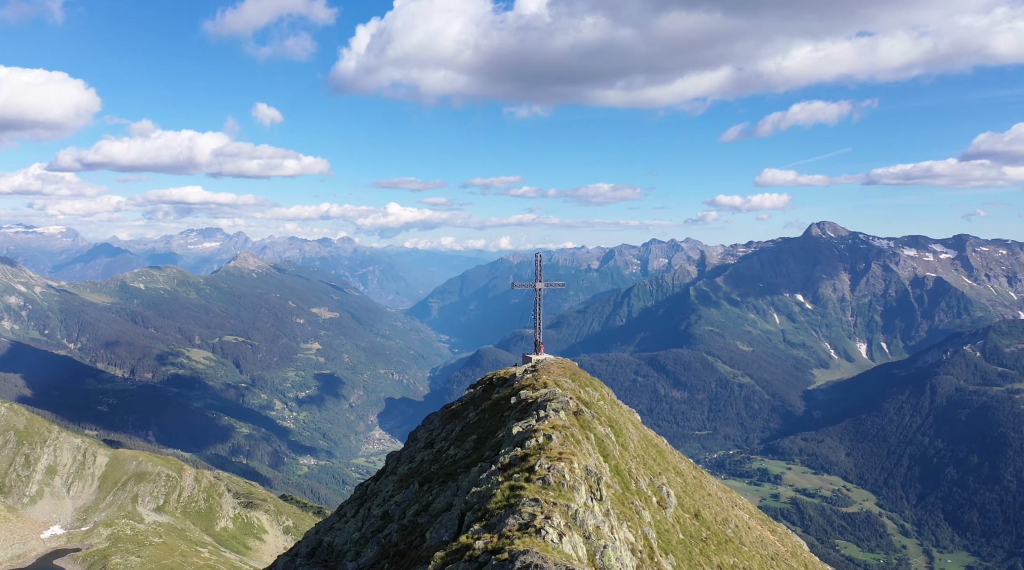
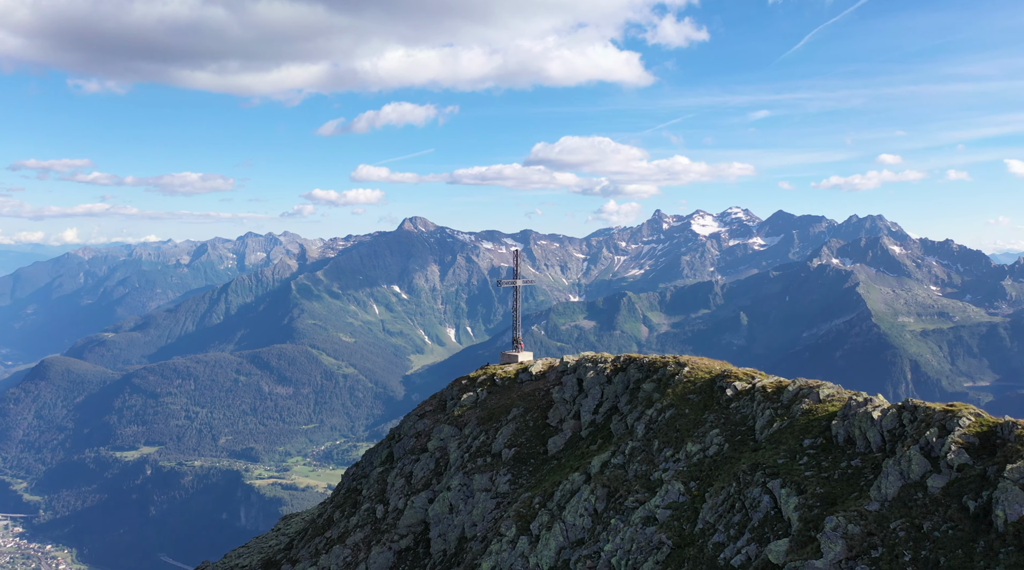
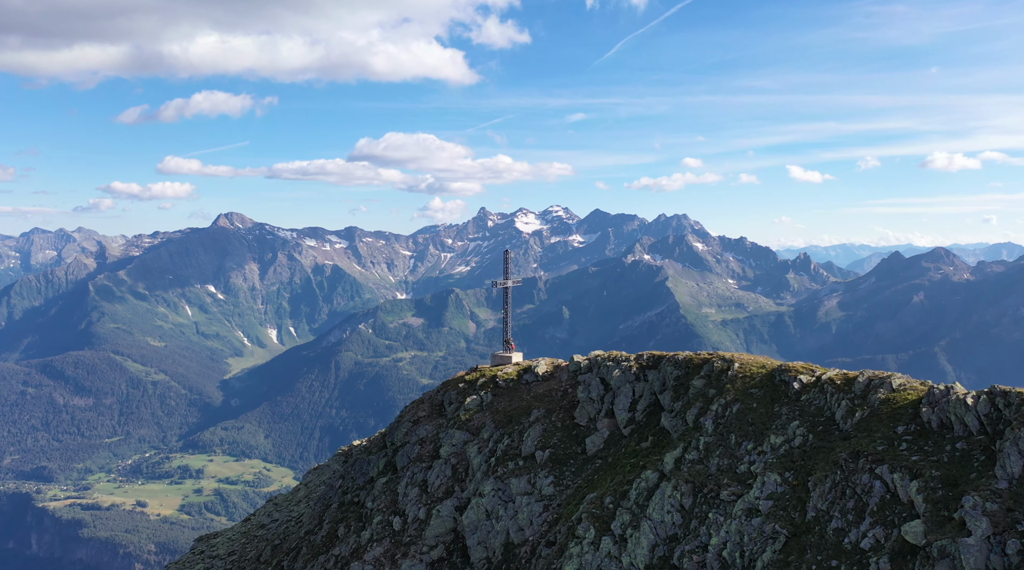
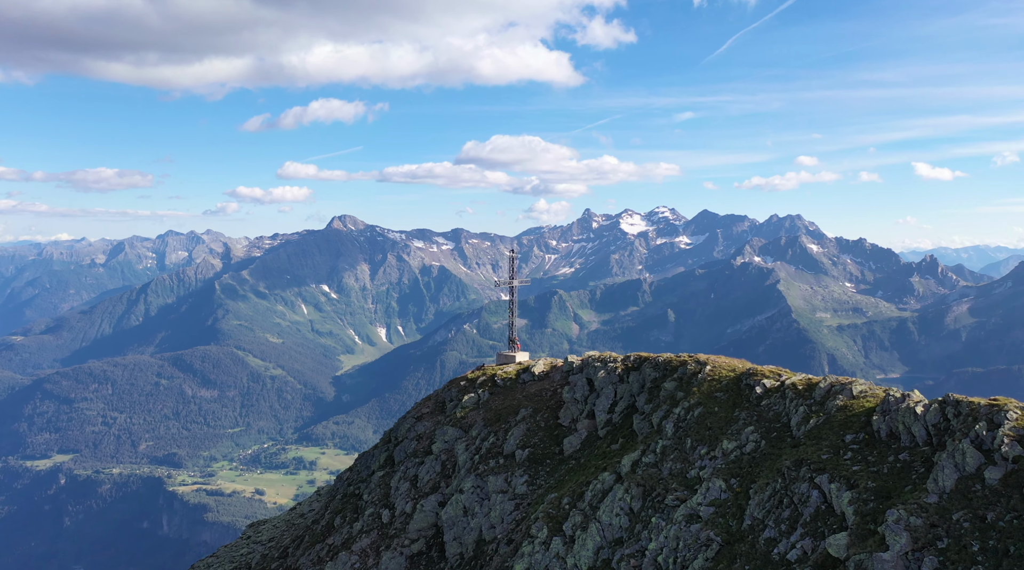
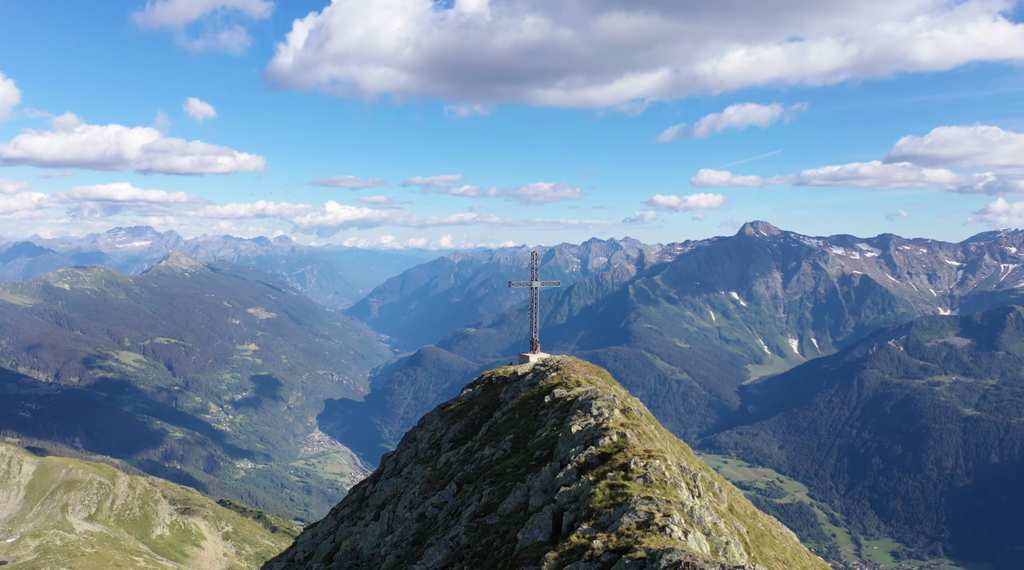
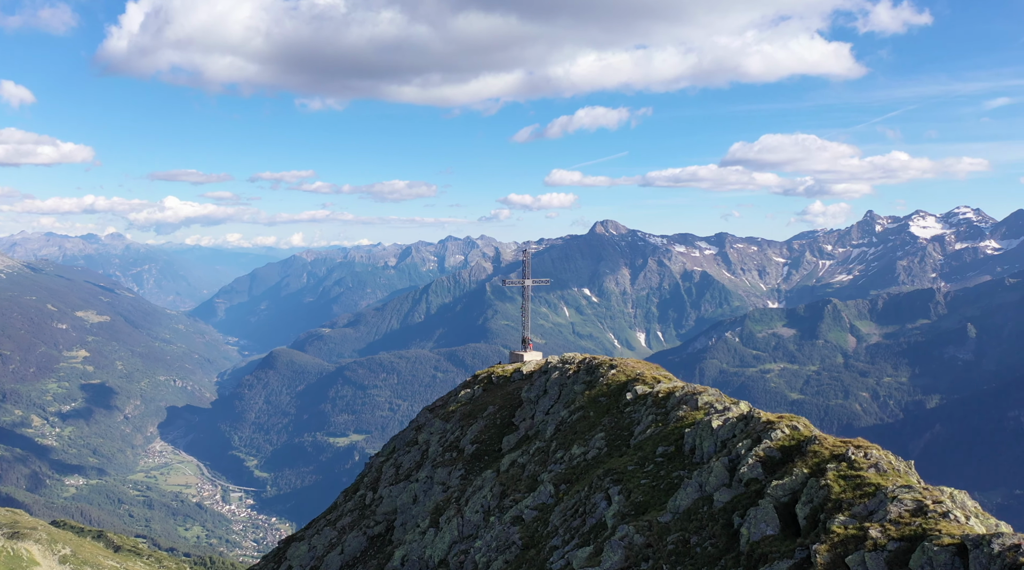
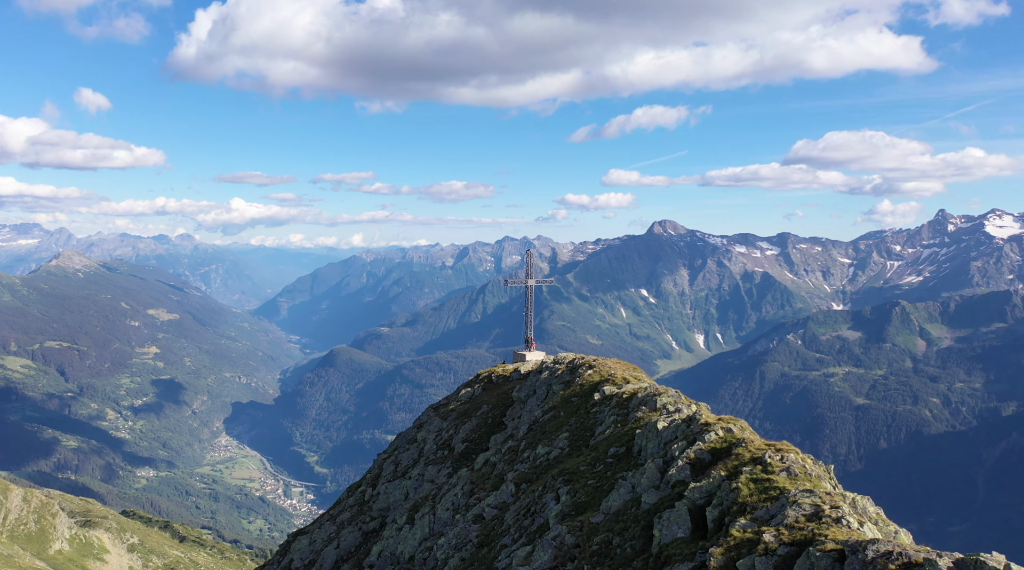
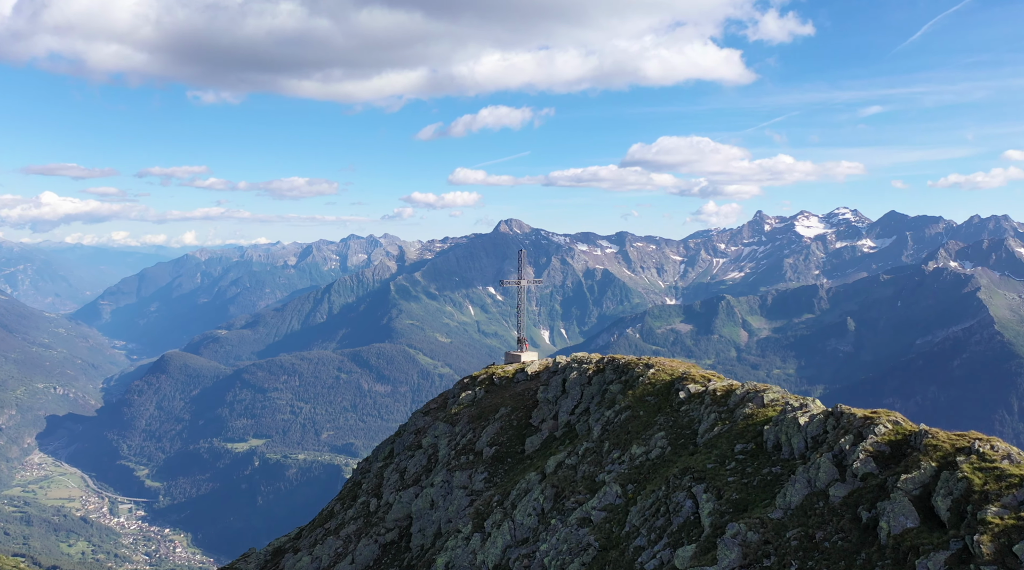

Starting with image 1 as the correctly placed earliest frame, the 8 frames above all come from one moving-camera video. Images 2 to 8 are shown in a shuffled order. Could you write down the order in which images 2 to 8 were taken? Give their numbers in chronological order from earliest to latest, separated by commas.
5, 7, 6, 8, 2, 4, 3
